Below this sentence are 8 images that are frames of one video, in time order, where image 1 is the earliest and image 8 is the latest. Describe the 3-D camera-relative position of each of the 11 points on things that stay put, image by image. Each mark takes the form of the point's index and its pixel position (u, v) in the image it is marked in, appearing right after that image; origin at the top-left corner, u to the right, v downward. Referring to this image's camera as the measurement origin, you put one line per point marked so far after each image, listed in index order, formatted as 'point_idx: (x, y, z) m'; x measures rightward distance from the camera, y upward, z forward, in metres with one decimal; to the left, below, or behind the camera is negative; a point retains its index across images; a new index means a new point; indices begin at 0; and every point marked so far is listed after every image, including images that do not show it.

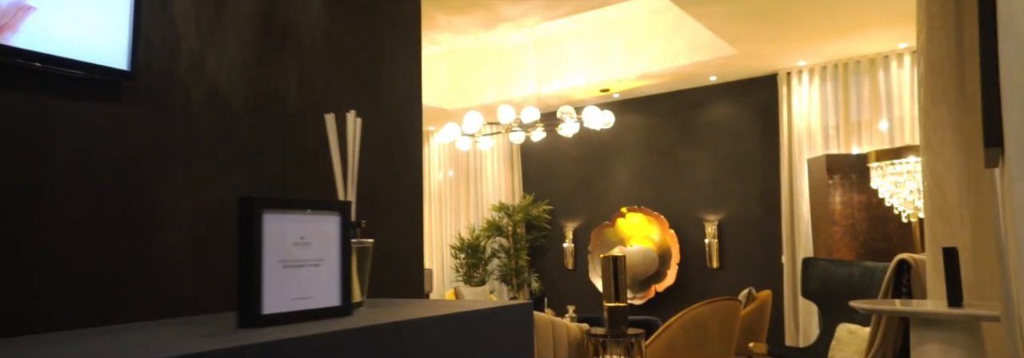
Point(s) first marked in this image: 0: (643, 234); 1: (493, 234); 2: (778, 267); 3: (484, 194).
0: (+1.6, -0.7, +7.4) m
1: (-0.3, -0.7, +8.3) m
2: (+2.9, -1.0, +6.6) m
3: (-0.4, -0.2, +8.8) m
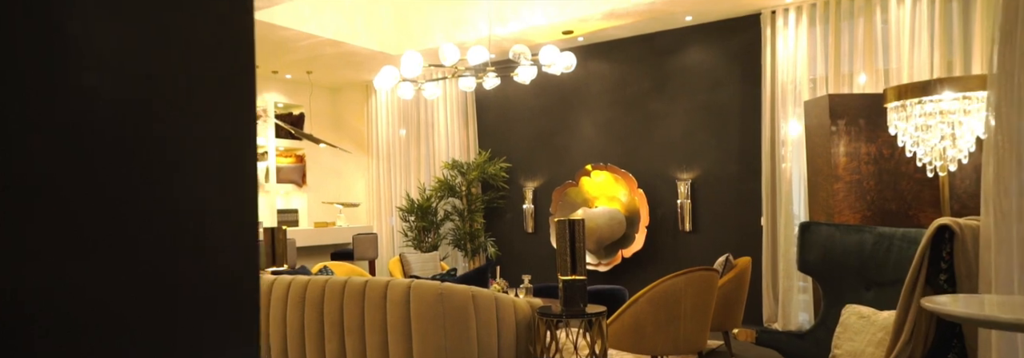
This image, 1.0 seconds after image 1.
0: (+1.1, -0.2, +6.8) m
1: (-0.8, -0.2, +7.5) m
2: (+2.4, -0.5, +6.0) m
3: (-1.0, +0.4, +8.0) m
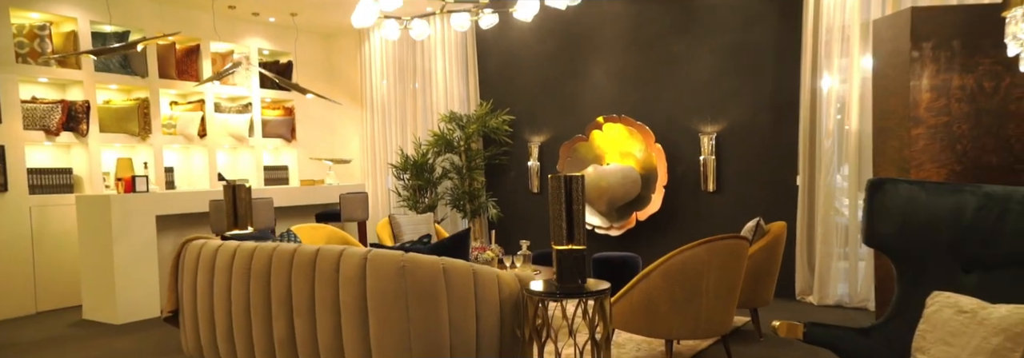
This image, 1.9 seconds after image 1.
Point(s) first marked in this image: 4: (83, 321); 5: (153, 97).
0: (+1.1, +0.3, +6.0) m
1: (-0.8, +0.3, +6.8) m
2: (+2.4, -0.1, +5.3) m
3: (-1.0, +1.0, +7.3) m
4: (-3.5, -1.2, +5.0) m
5: (-3.6, +0.8, +6.1) m
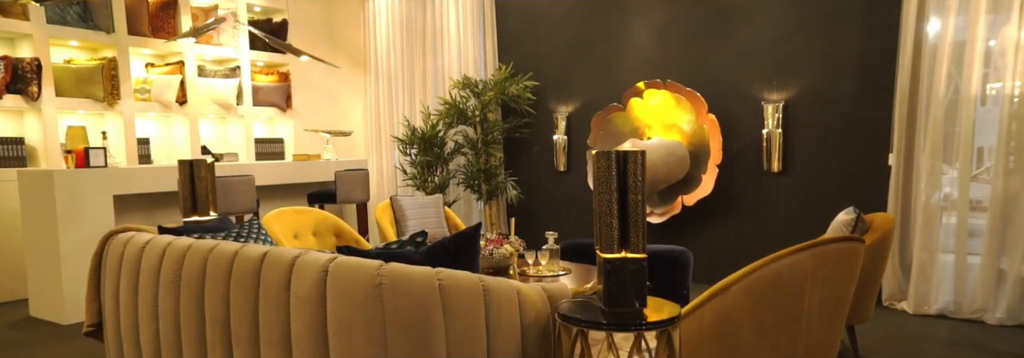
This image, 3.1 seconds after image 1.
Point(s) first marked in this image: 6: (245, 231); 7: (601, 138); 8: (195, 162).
0: (+1.3, +0.5, +5.1) m
1: (-0.6, +0.6, +5.9) m
2: (+2.5, 0.0, +4.3) m
3: (-0.7, +1.2, +6.4) m
4: (-3.4, -1.0, +4.2) m
5: (-3.4, +1.1, +5.3) m
6: (-1.3, -0.3, +3.0) m
7: (+0.8, +0.4, +5.5) m
8: (-1.9, +0.1, +3.6) m
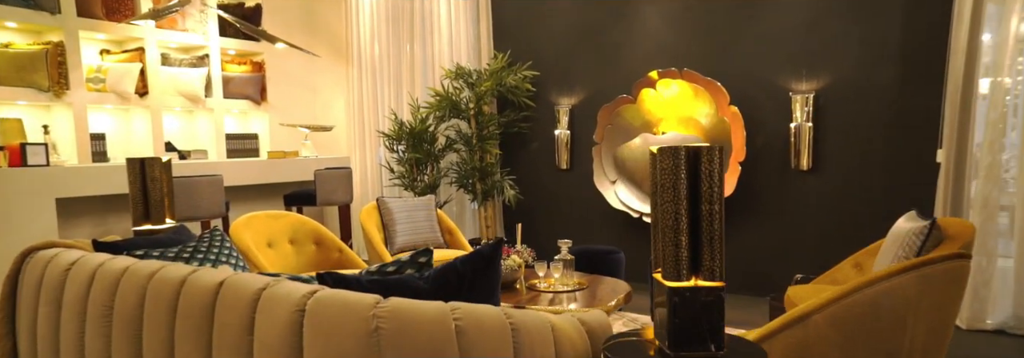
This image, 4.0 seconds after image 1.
0: (+1.3, +0.5, +4.6) m
1: (-0.6, +0.6, +5.4) m
2: (+2.6, 0.0, +3.9) m
3: (-0.8, +1.2, +5.9) m
4: (-3.3, -1.0, +3.6) m
5: (-3.4, +1.1, +4.7) m
6: (-1.3, -0.3, +2.5) m
7: (+0.8, +0.4, +5.0) m
8: (-1.8, +0.1, +3.1) m
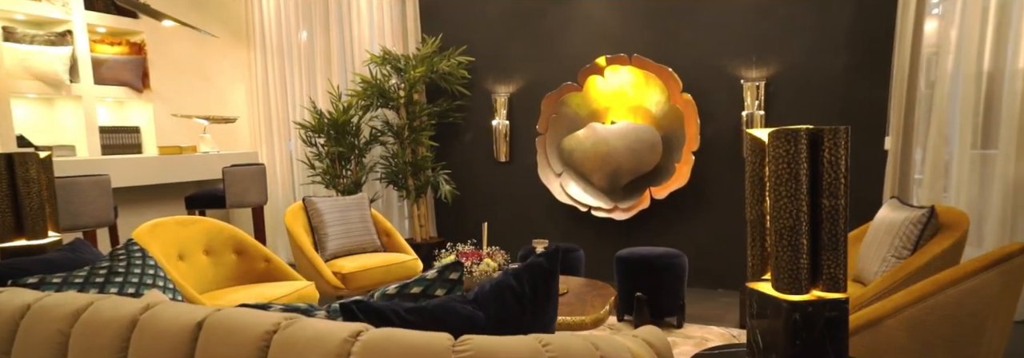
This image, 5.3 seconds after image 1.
0: (+0.9, +0.6, +4.4) m
1: (-1.1, +0.6, +4.9) m
2: (+2.3, +0.1, +4.0) m
3: (-1.4, +1.3, +5.3) m
4: (-3.4, -1.0, +2.6) m
5: (-3.7, +1.0, +3.6) m
6: (-1.2, -0.3, +1.9) m
7: (+0.3, +0.4, +4.7) m
8: (-1.9, +0.1, +2.4) m
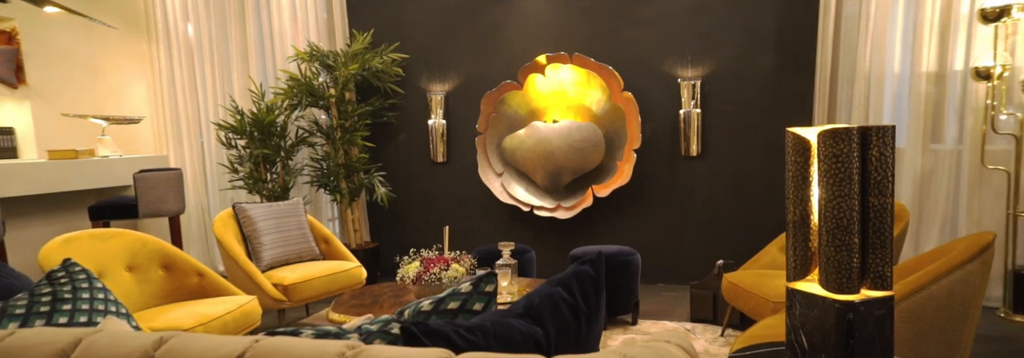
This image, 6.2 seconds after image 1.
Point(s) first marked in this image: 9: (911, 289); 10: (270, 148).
0: (+0.5, +0.6, +4.5) m
1: (-1.6, +0.6, +4.6) m
2: (+1.9, +0.2, +4.2) m
3: (-1.9, +1.2, +5.0) m
4: (-3.5, -1.1, +2.0) m
5: (-4.0, +1.0, +2.9) m
6: (-1.2, -0.3, +1.6) m
7: (-0.1, +0.4, +4.6) m
8: (-1.9, +0.1, +2.0) m
9: (+1.2, -0.3, +1.8) m
10: (-1.8, +0.2, +4.5) m
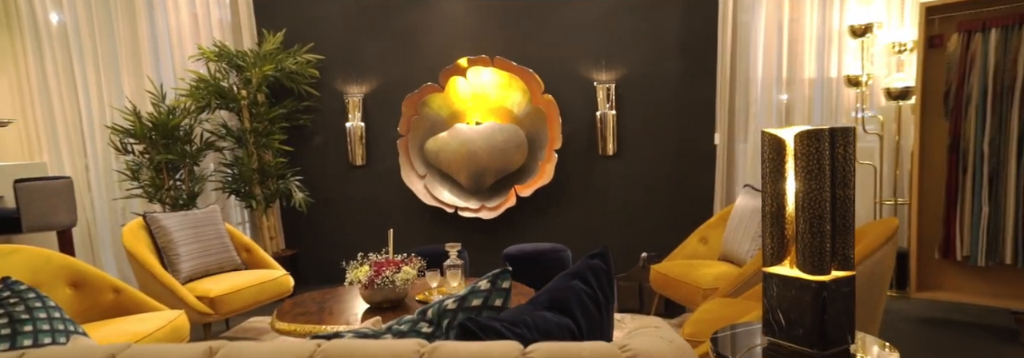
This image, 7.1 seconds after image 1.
0: (-0.1, +0.6, +4.6) m
1: (-2.1, +0.5, +4.3) m
2: (+1.4, +0.2, +4.6) m
3: (-2.6, +1.2, +4.6) m
4: (-3.5, -1.1, +1.4) m
5: (-4.2, +0.9, +2.2) m
6: (-1.2, -0.3, +1.5) m
7: (-0.7, +0.4, +4.6) m
8: (-2.0, 0.0, +1.7) m
9: (+1.1, -0.3, +2.1) m
10: (-2.3, +0.2, +4.2) m
